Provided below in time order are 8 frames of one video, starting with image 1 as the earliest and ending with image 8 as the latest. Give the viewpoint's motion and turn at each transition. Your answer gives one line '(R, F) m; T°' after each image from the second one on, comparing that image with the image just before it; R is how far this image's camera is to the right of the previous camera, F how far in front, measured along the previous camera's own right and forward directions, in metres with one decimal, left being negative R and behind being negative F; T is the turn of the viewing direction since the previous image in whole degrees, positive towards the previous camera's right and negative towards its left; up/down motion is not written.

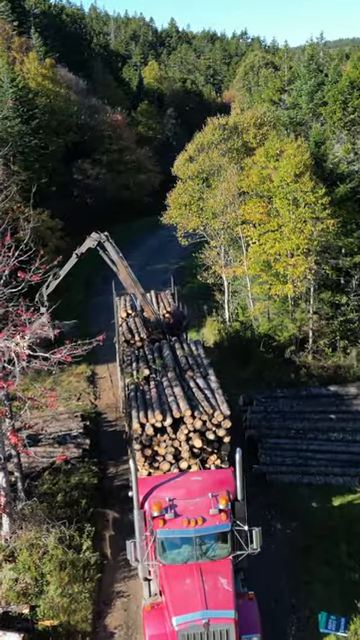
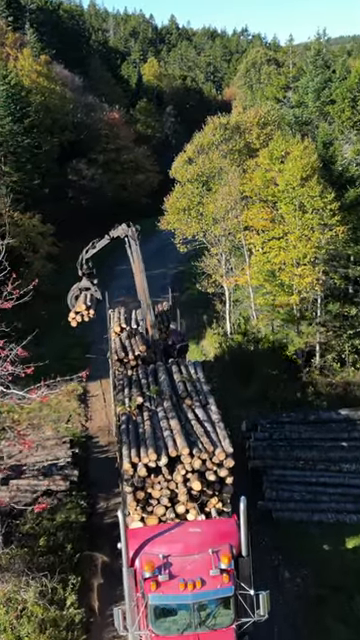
(+0.1, +1.8) m; 0°
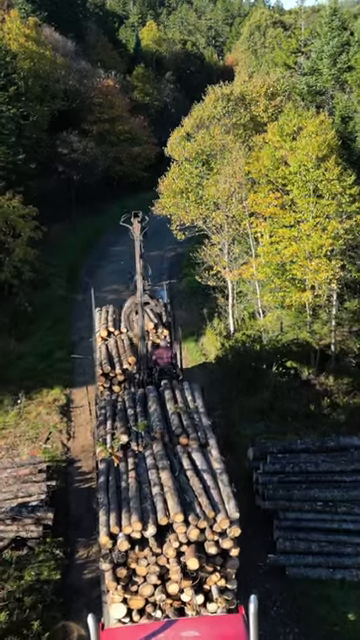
(+0.1, +3.2) m; 0°
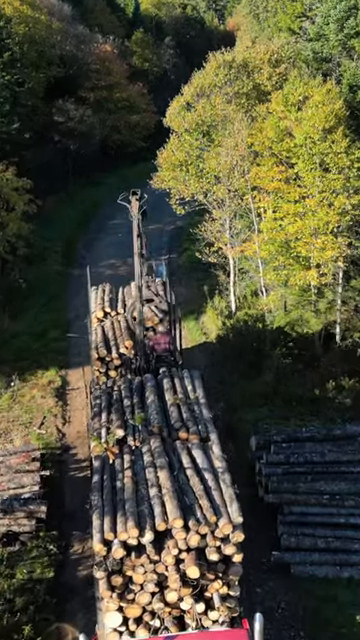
(0.0, +0.9) m; 0°
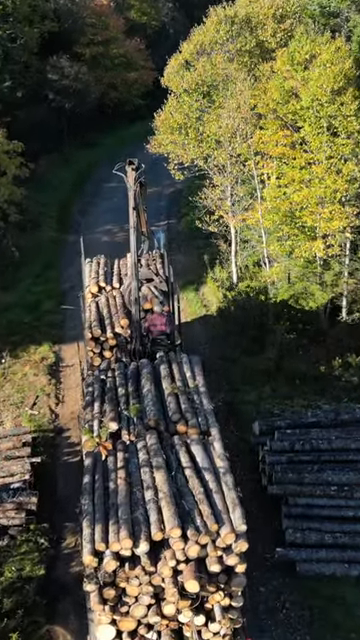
(0.0, +1.0) m; 0°
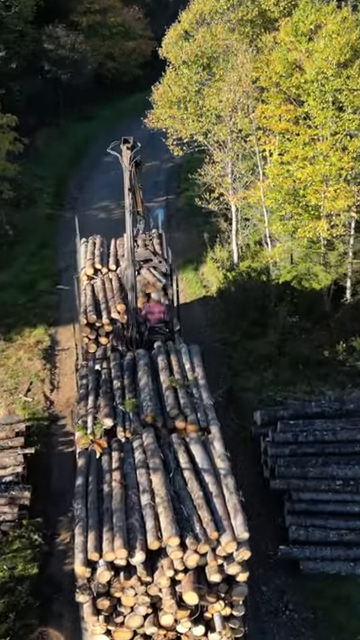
(0.0, +0.7) m; 0°
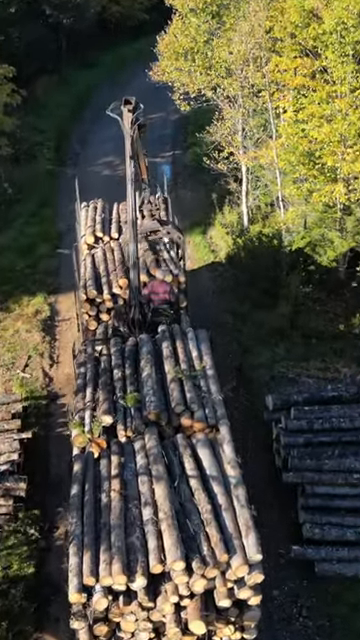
(0.0, +1.1) m; 0°
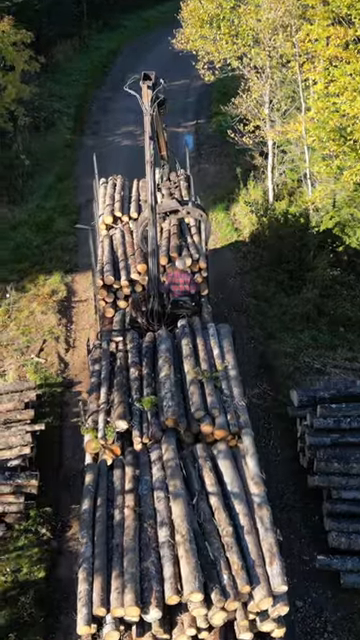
(0.0, +0.8) m; -1°
